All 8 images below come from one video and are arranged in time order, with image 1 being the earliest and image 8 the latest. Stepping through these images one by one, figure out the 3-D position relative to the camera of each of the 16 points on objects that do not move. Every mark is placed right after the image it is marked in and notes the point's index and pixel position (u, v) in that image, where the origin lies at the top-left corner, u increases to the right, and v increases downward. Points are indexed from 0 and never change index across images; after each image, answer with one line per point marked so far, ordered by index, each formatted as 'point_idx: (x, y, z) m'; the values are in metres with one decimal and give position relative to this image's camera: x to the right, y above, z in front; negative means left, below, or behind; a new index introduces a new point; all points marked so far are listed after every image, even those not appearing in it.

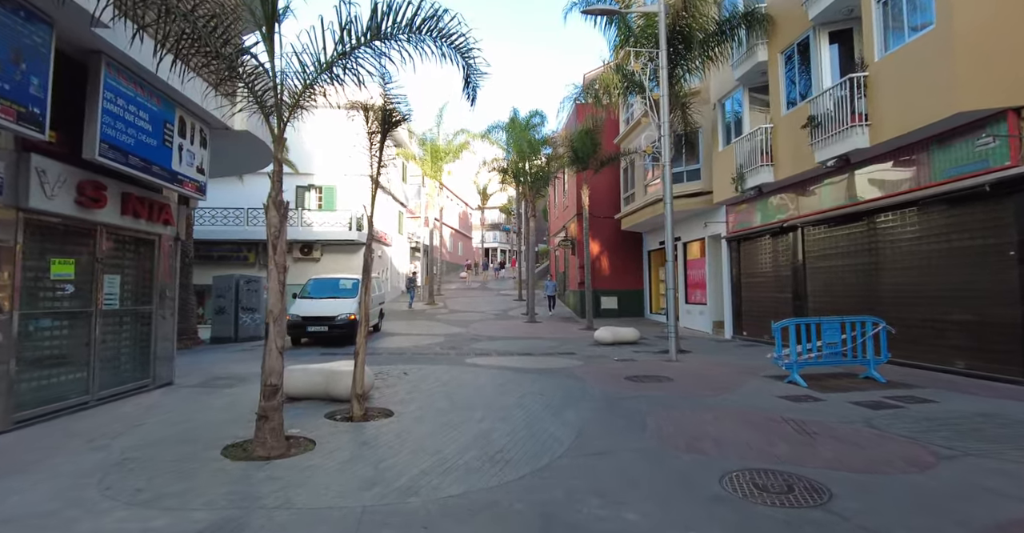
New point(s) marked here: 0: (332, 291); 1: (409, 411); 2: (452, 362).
0: (-5.5, -0.7, +16.3) m
1: (-1.3, -1.9, +6.8) m
2: (-1.3, -2.1, +11.6) m
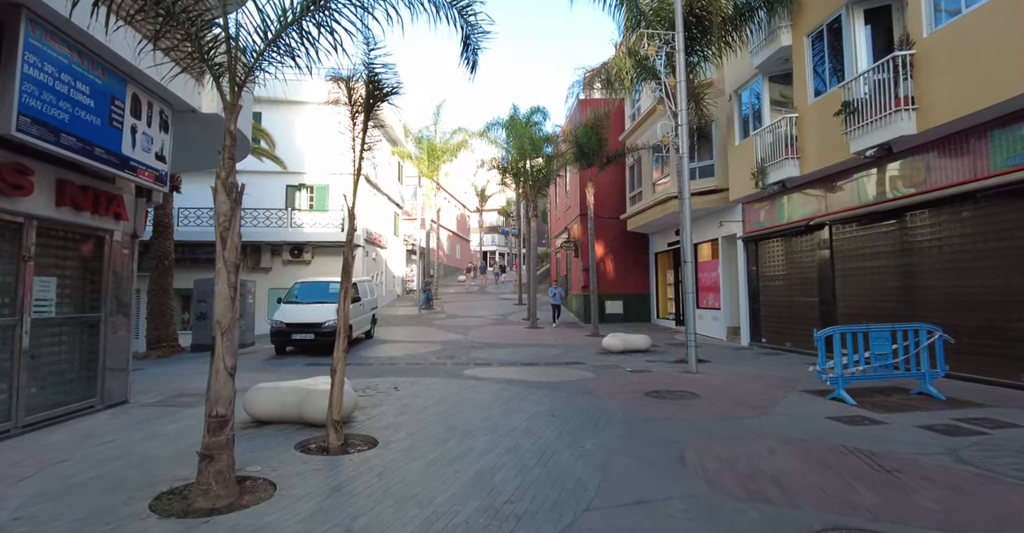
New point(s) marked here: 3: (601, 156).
0: (-5.5, -0.8, +15.2) m
1: (-1.3, -1.9, +5.7) m
2: (-1.3, -2.2, +10.5) m
3: (+3.1, +3.8, +18.2) m
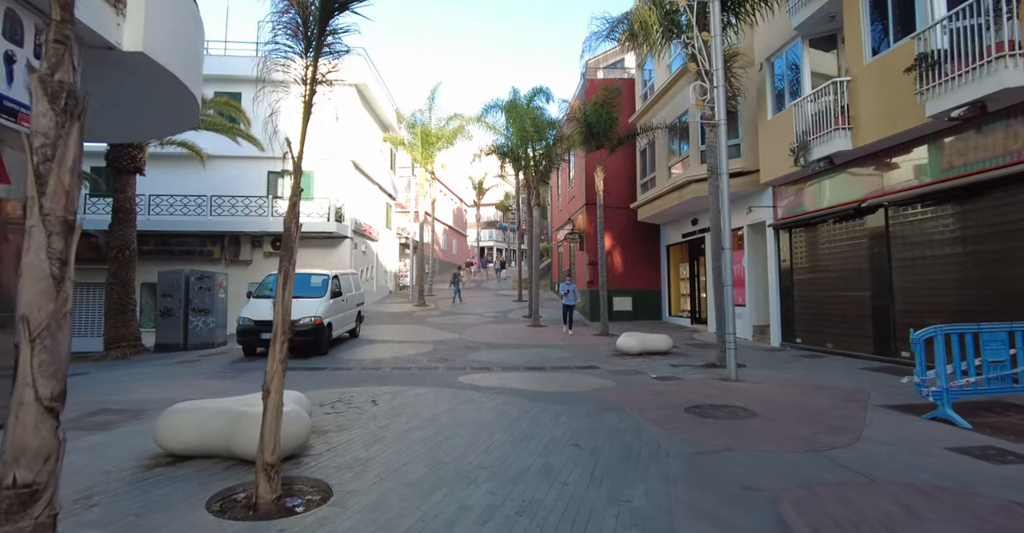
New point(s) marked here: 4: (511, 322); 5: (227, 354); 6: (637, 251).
0: (-5.5, -0.6, +13.4) m
1: (-1.2, -1.7, +4.0) m
2: (-1.2, -1.9, +8.8) m
3: (+3.2, +4.1, +16.5) m
4: (0.0, -2.0, +19.2) m
5: (-7.2, -2.2, +13.2) m
6: (+4.6, +0.6, +19.4) m
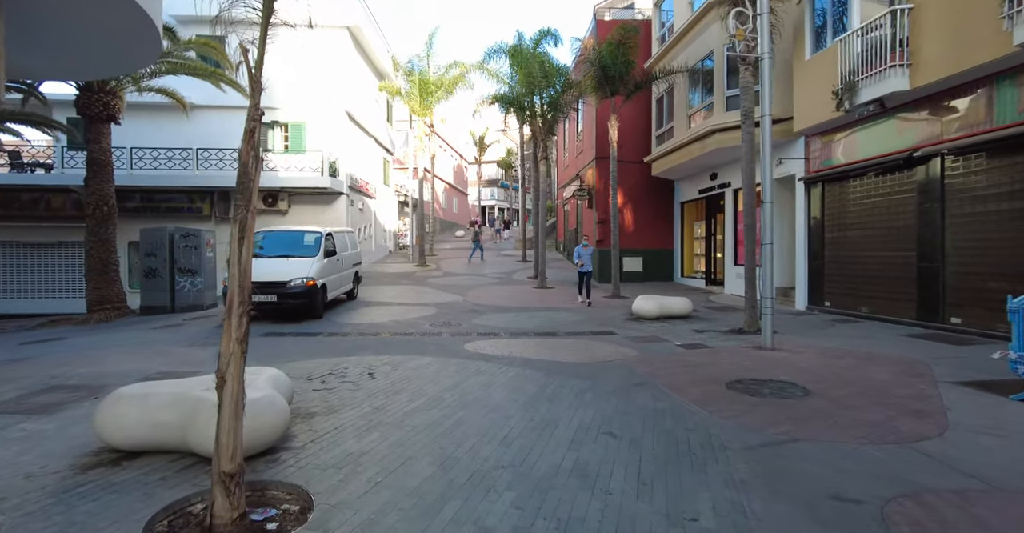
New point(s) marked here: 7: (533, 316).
0: (-5.3, +0.5, +12.4) m
1: (-1.0, -1.4, +3.1) m
2: (-1.0, -1.3, +8.0) m
3: (+3.4, +5.3, +15.1) m
4: (+0.1, -0.6, +18.4) m
5: (-7.0, -1.2, +12.4) m
6: (+4.8, +2.0, +18.3) m
7: (+0.5, -1.1, +11.6) m
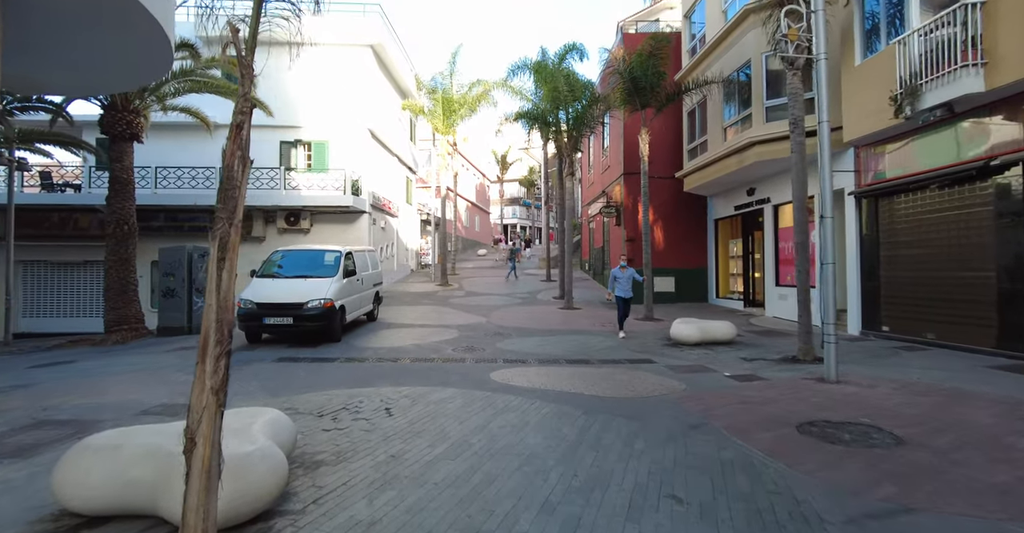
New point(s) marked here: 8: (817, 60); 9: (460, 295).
0: (-4.7, 0.0, +11.9) m
1: (-0.7, -1.5, +2.4) m
2: (-0.6, -1.6, +7.3) m
3: (+4.1, +4.7, +14.5) m
4: (+1.0, -1.2, +17.6) m
5: (-6.4, -1.7, +11.9) m
6: (+5.6, +1.4, +17.5) m
7: (+1.0, -1.5, +10.8) m
8: (+4.5, +3.0, +7.8) m
9: (-1.9, -1.1, +19.4) m
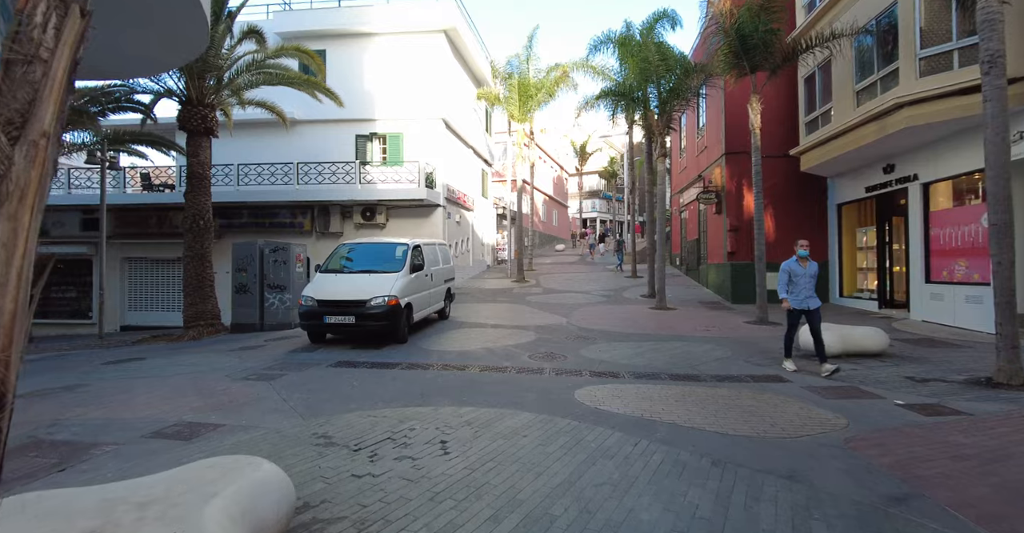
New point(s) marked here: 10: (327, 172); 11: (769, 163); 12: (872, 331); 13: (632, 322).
0: (-2.9, +0.1, +11.0) m
1: (-0.4, -1.5, +1.0) m
2: (+0.4, -1.5, +5.7) m
3: (+6.1, +4.9, +12.1) m
4: (+3.5, -1.1, +15.8) m
5: (-4.6, -1.5, +11.2) m
6: (+8.0, +1.6, +15.0) m
7: (+2.6, -1.4, +9.0) m
8: (+5.5, +3.1, +5.5) m
9: (+0.9, -0.9, +17.9) m
10: (-7.0, +3.5, +19.7) m
11: (+7.3, +3.0, +15.0) m
12: (+5.5, -1.0, +8.0) m
13: (+2.8, -1.3, +12.2) m
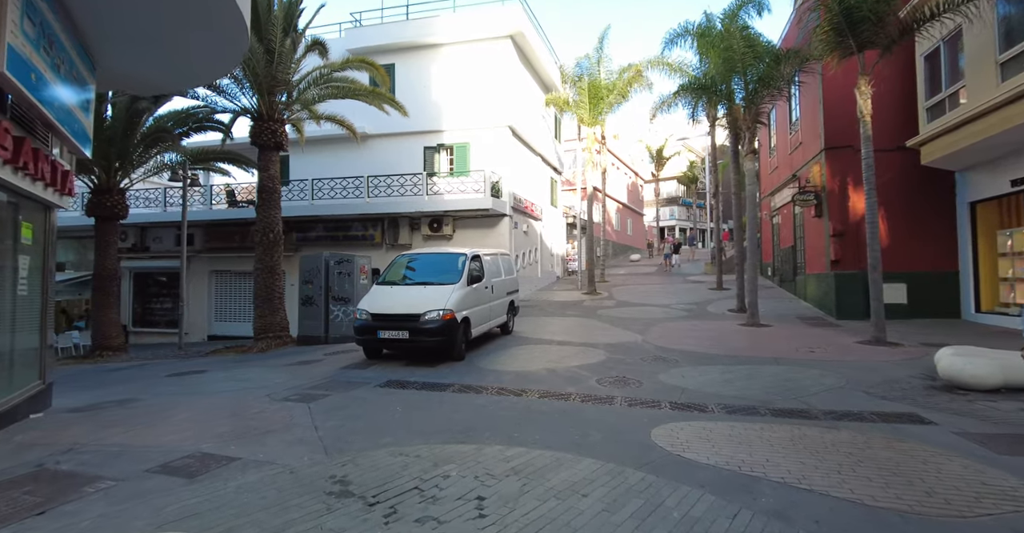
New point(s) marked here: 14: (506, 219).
0: (-1.6, -0.1, +10.4) m
1: (-0.6, -1.4, +0.1) m
2: (+1.0, -1.6, +4.7) m
3: (+7.4, +4.7, +10.4) m
4: (+5.4, -1.3, +14.2) m
5: (-3.3, -1.8, +10.8) m
6: (+9.8, +1.3, +12.8) m
7: (+3.5, -1.6, +7.6) m
8: (+5.9, +3.1, +3.8) m
9: (+3.1, -1.2, +16.7) m
10: (-4.4, +3.1, +19.6) m
11: (+9.1, +2.7, +13.0) m
12: (+6.3, -1.1, +6.2) m
13: (+4.2, -1.5, +10.7) m
14: (-0.2, +1.8, +19.8) m
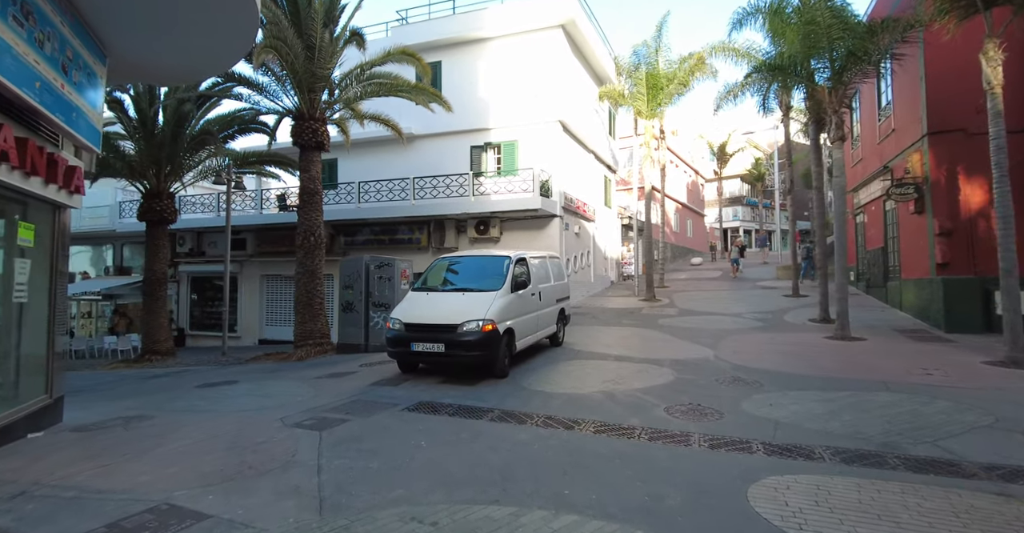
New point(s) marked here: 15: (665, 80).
0: (-0.7, -0.2, +9.3) m
1: (-0.7, -1.4, -1.0) m
2: (+1.3, -1.6, +3.4) m
3: (+8.3, +4.6, +8.5) m
4: (+6.6, -1.4, +12.4) m
5: (-2.3, -1.9, +9.9) m
6: (+10.9, +1.2, +10.6) m
7: (+4.1, -1.6, +6.1) m
8: (+6.1, +3.1, +2.1) m
9: (+4.6, -1.4, +15.1) m
10: (-2.6, +2.9, +18.9) m
11: (+10.2, +2.6, +10.9) m
12: (+6.7, -1.1, +4.4) m
13: (+5.1, -1.6, +9.1) m
14: (+1.6, +1.6, +18.6) m
15: (+5.8, +7.0, +19.8) m
